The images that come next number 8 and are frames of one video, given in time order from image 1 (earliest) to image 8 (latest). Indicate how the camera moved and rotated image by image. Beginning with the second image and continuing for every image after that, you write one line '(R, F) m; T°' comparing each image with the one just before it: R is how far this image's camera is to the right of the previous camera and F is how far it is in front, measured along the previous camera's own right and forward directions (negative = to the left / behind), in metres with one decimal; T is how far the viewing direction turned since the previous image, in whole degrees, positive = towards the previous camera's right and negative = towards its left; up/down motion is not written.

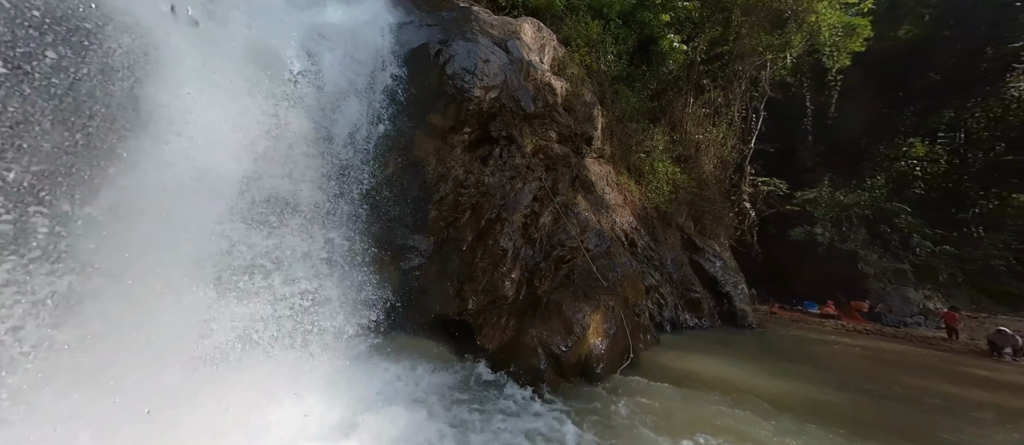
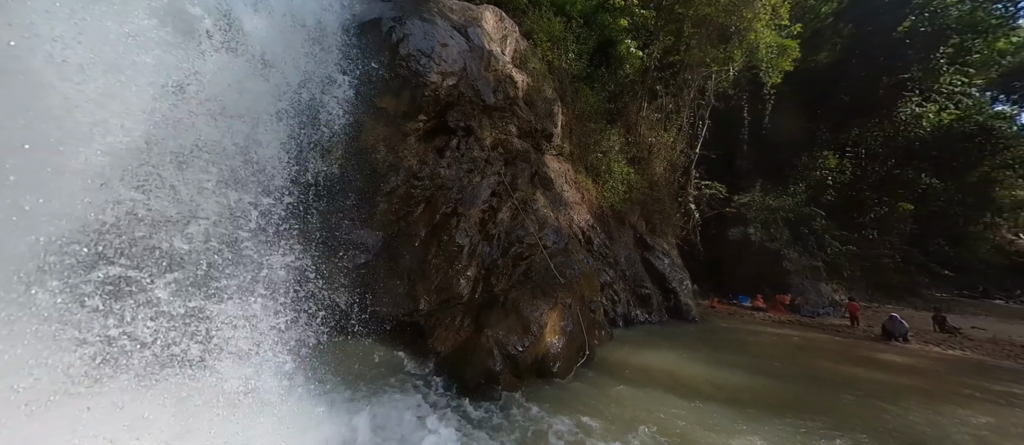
(-0.5, +0.2) m; +10°
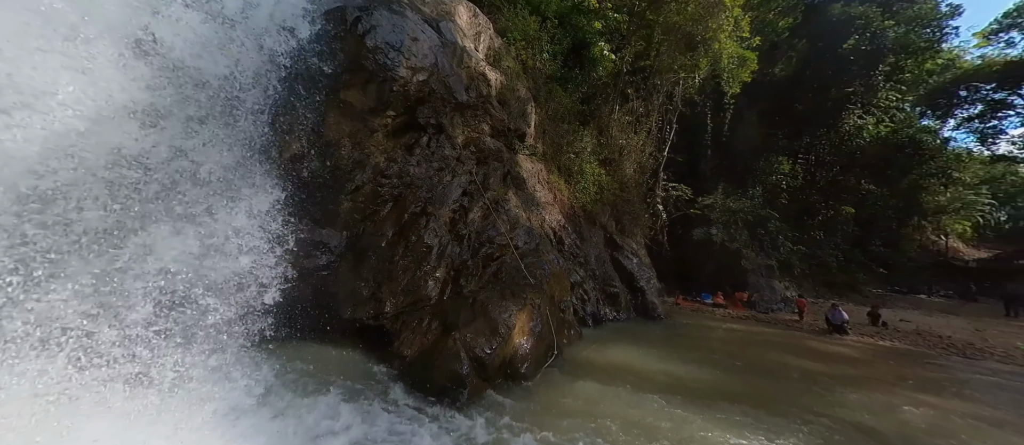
(-0.2, +0.1) m; +6°
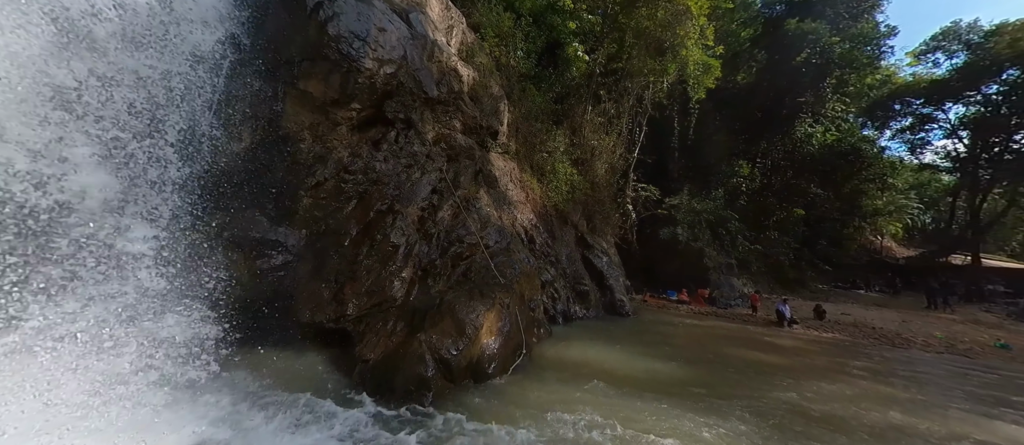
(-0.2, +0.1) m; +6°
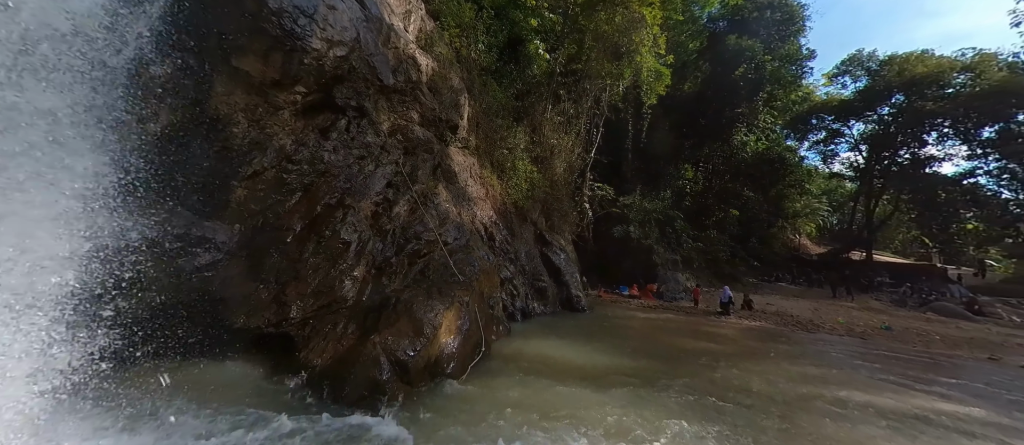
(-0.4, +0.1) m; +9°
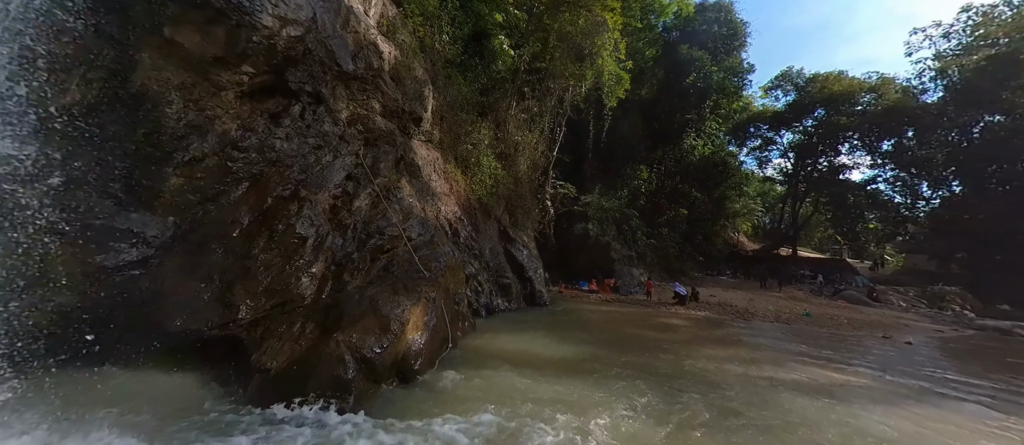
(-0.4, +0.1) m; +8°
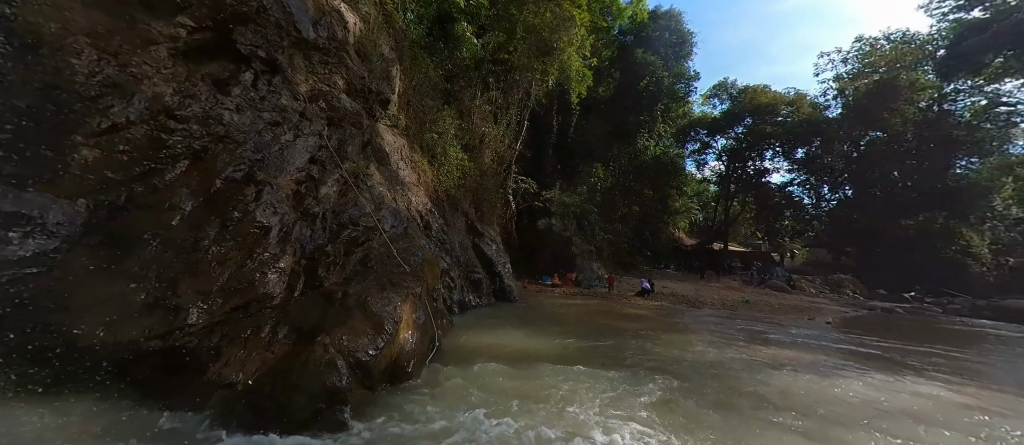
(-1.0, +0.4) m; +11°
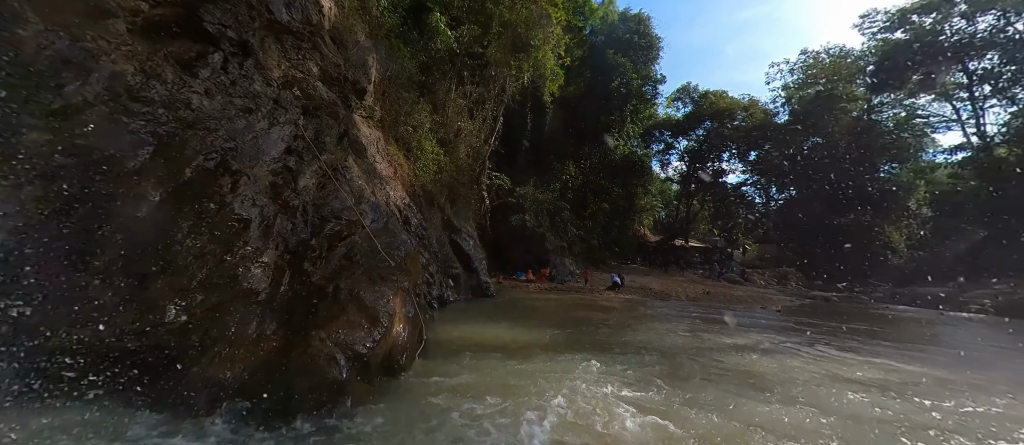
(-0.4, 0.0) m; +6°
